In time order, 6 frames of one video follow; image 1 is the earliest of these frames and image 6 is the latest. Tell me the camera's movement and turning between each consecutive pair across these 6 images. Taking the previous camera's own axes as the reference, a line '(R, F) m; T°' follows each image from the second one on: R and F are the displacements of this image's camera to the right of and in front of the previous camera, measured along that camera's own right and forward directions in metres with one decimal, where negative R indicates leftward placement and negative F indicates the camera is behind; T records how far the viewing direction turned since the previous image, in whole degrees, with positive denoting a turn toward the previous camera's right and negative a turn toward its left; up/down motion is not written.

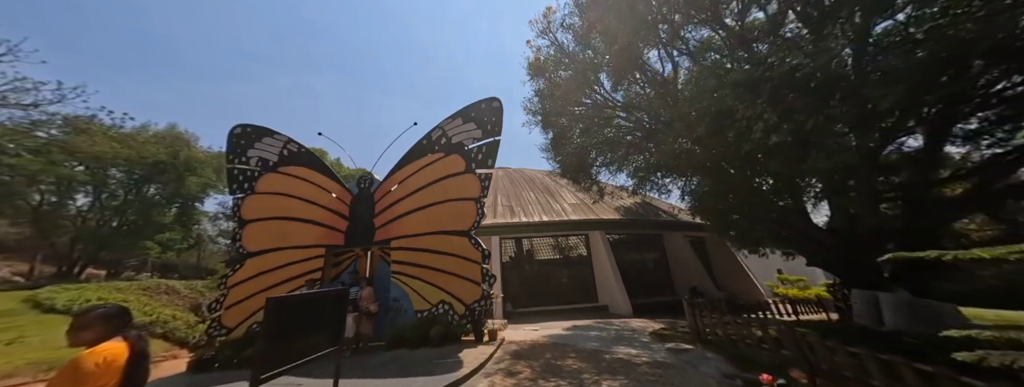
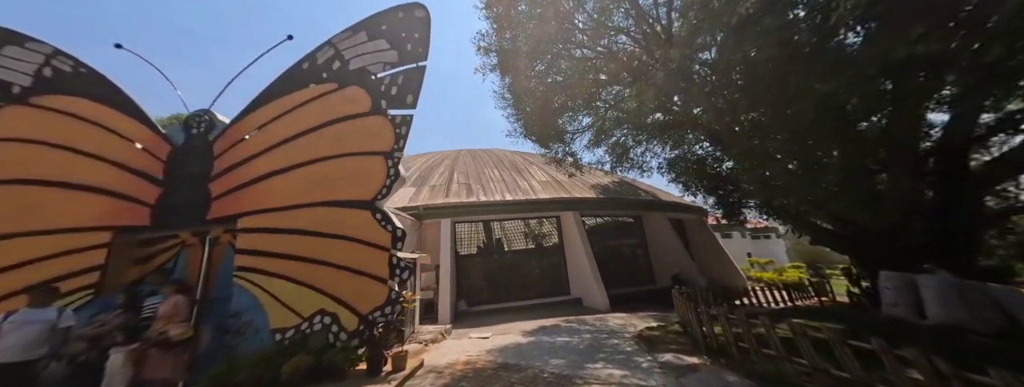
(+0.5, +1.9) m; +5°
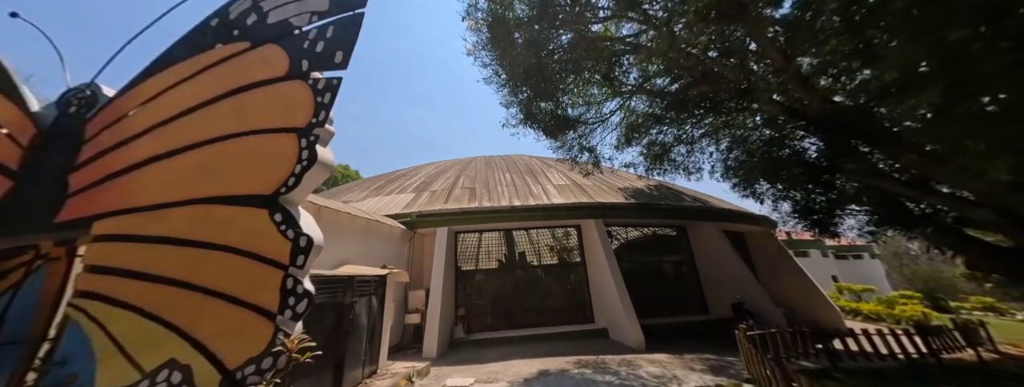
(+0.6, +1.3) m; -7°
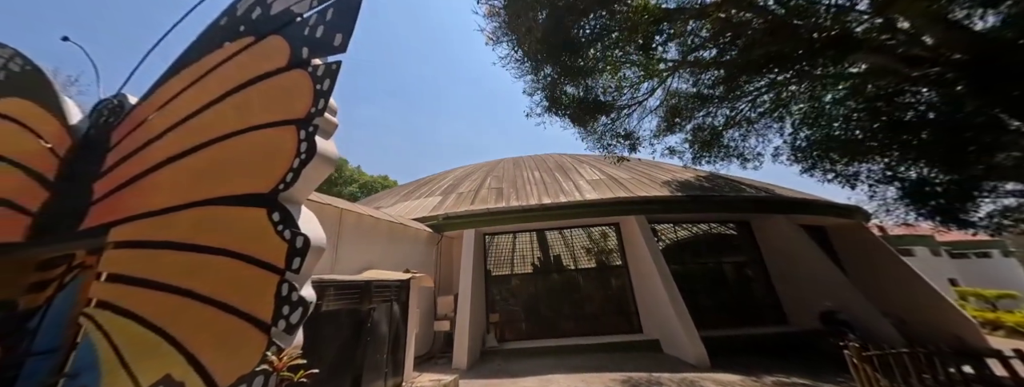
(+0.1, +0.5) m; -7°
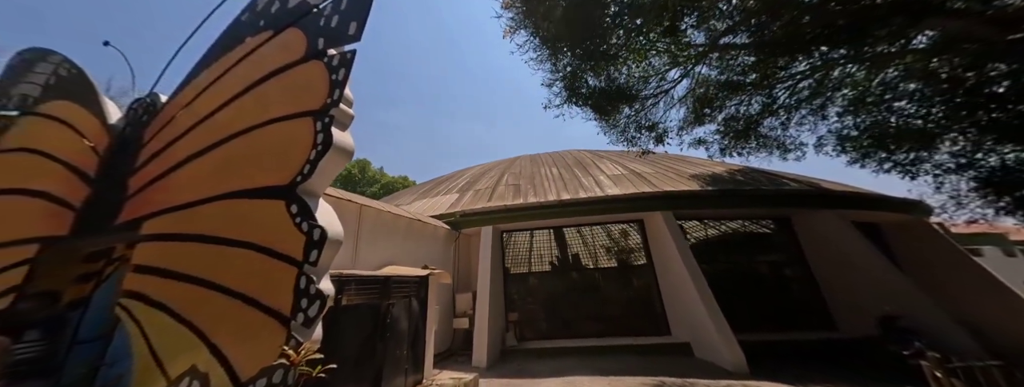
(0.0, +0.1) m; -4°
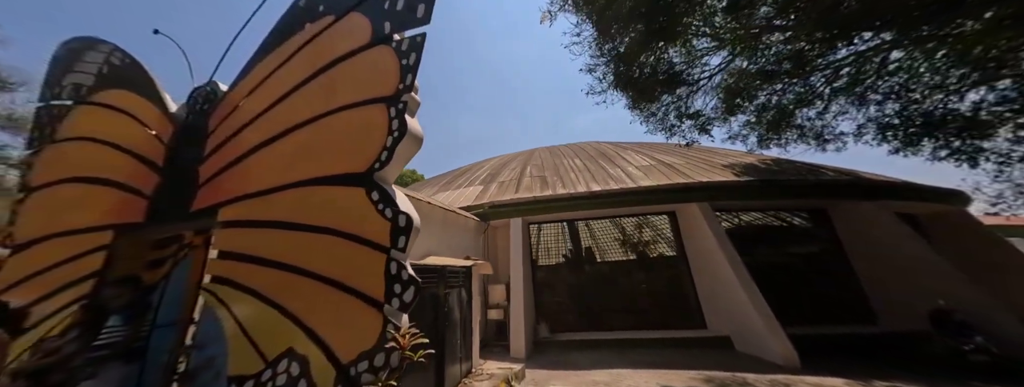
(-0.6, 0.0) m; -1°
